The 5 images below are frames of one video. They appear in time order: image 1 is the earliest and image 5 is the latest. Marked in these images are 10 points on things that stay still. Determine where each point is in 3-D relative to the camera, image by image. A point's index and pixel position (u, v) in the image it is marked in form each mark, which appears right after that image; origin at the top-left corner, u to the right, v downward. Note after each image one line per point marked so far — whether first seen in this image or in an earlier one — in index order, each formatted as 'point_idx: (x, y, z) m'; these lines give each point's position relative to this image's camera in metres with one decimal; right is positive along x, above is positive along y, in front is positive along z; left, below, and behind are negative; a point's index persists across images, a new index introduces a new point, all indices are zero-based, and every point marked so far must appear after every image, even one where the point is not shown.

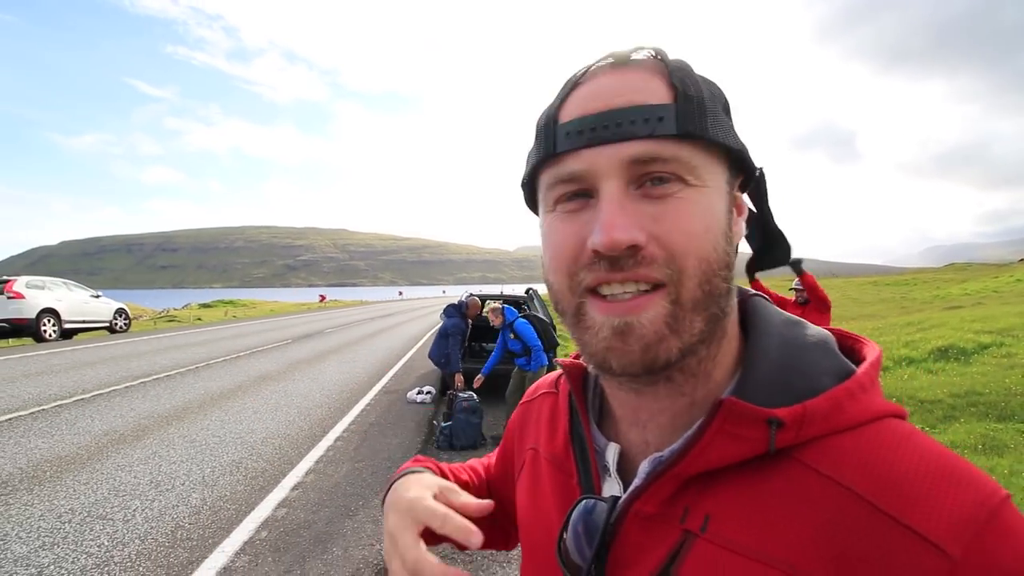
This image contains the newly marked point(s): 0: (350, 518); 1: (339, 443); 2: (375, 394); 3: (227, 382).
0: (-1.2, -1.7, +4.4) m
1: (-1.9, -1.7, +6.4) m
2: (-2.2, -1.7, +9.6) m
3: (-4.5, -1.5, +9.3) m
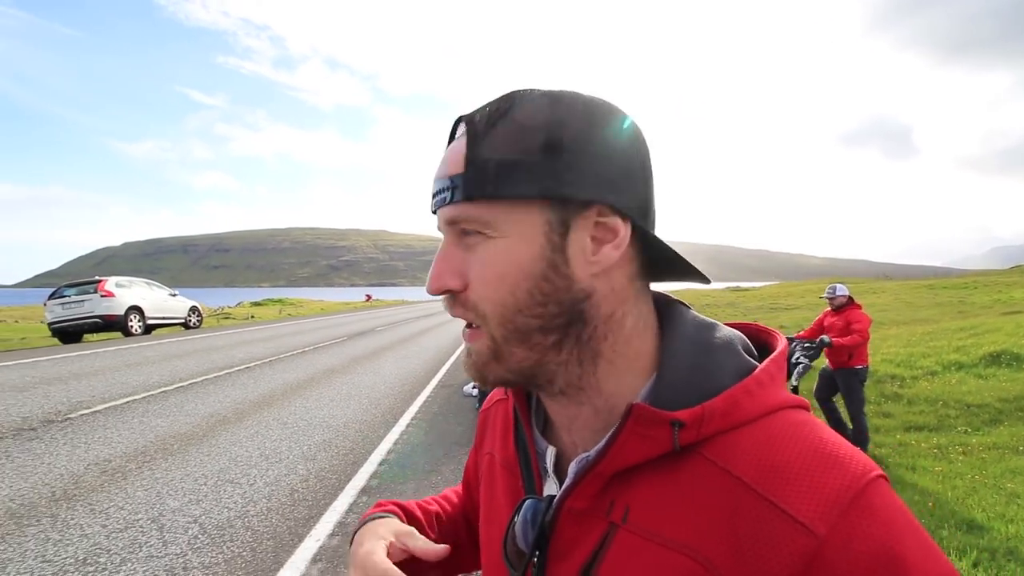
0: (-0.7, -1.7, +5.1) m
1: (-1.2, -1.7, +7.2) m
2: (-1.4, -1.7, +10.3) m
3: (-3.7, -1.5, +10.2) m
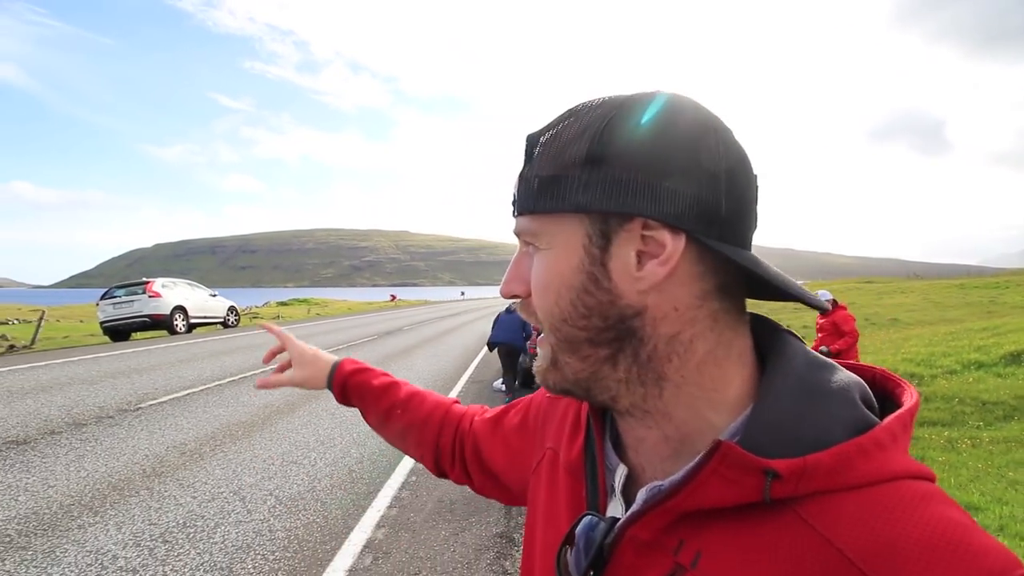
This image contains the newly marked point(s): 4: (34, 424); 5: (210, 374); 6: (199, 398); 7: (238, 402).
0: (-0.4, -1.7, +5.6) m
1: (-0.9, -1.7, +7.7) m
2: (-0.9, -1.8, +10.9) m
3: (-3.2, -1.6, +10.8) m
4: (-5.0, -1.4, +6.2) m
5: (-4.8, -1.4, +9.4) m
6: (-4.1, -1.5, +7.8) m
7: (-3.6, -1.5, +7.7) m
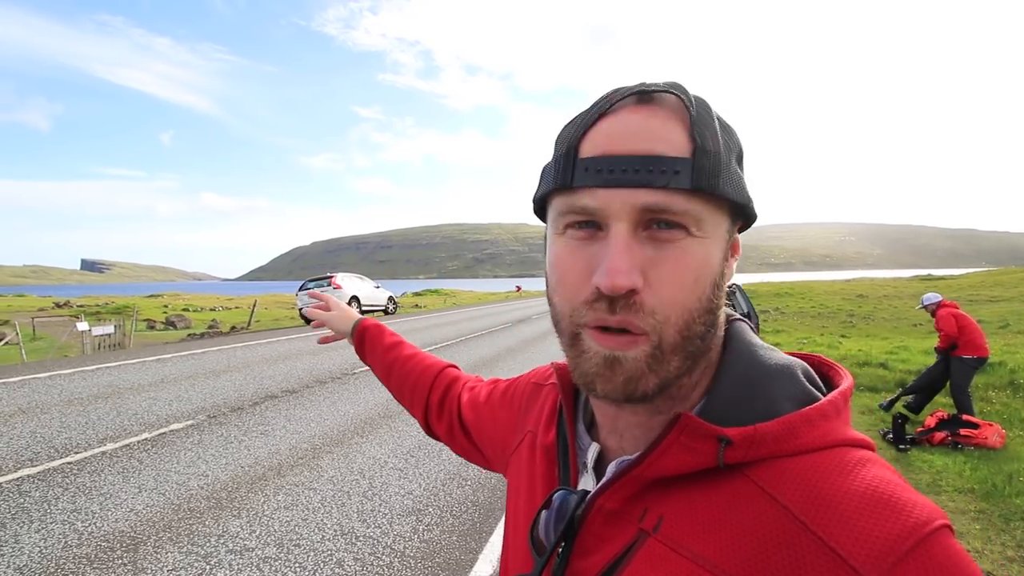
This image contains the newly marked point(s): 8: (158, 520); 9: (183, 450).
0: (+1.3, -1.7, +7.0) m
1: (+1.2, -1.6, +9.2) m
2: (+1.8, -1.6, +12.3) m
3: (-0.5, -1.4, +12.7) m
4: (-3.1, -1.3, +8.5) m
5: (-2.4, -1.3, +11.6) m
6: (-2.0, -1.3, +9.9) m
7: (-1.5, -1.4, +9.7) m
8: (-2.6, -1.7, +4.3) m
9: (-3.2, -1.6, +5.7) m
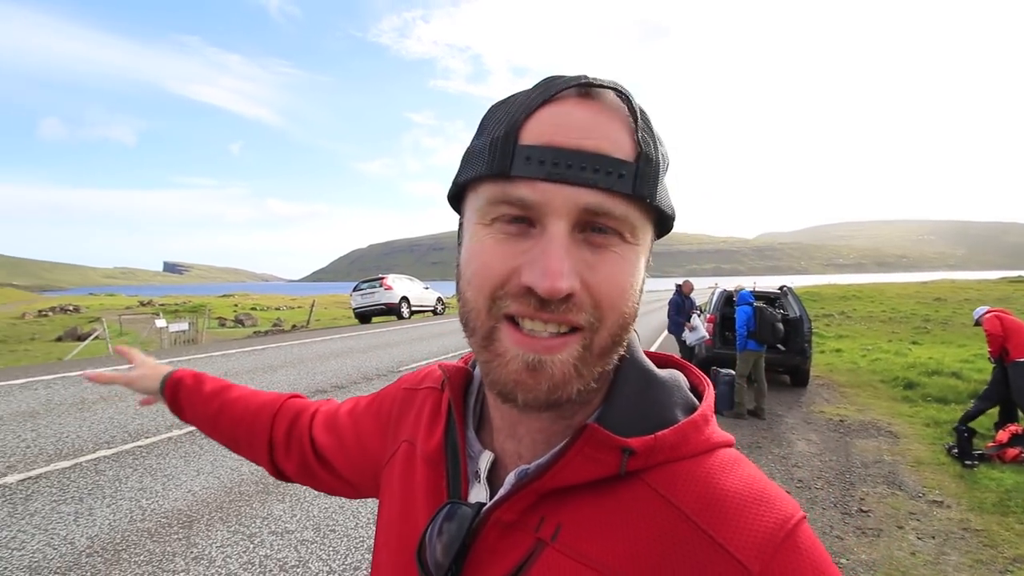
0: (+1.7, -1.7, +7.1) m
1: (+1.8, -1.6, +9.2) m
2: (+2.7, -1.6, +12.3) m
3: (+0.5, -1.4, +12.9) m
4: (-2.6, -1.4, +8.9) m
5: (-1.5, -1.3, +12.0) m
6: (-1.3, -1.4, +10.2) m
7: (-0.8, -1.4, +9.9) m
8: (-2.4, -1.7, +4.7) m
9: (-2.9, -1.6, +6.1) m
